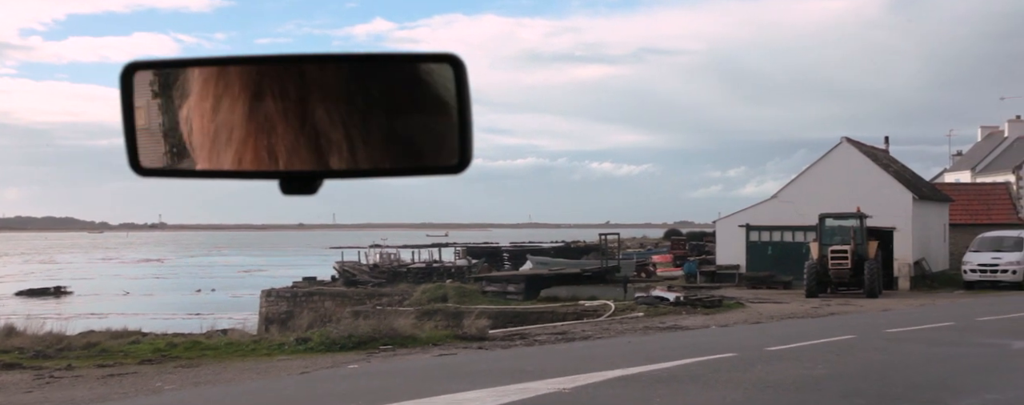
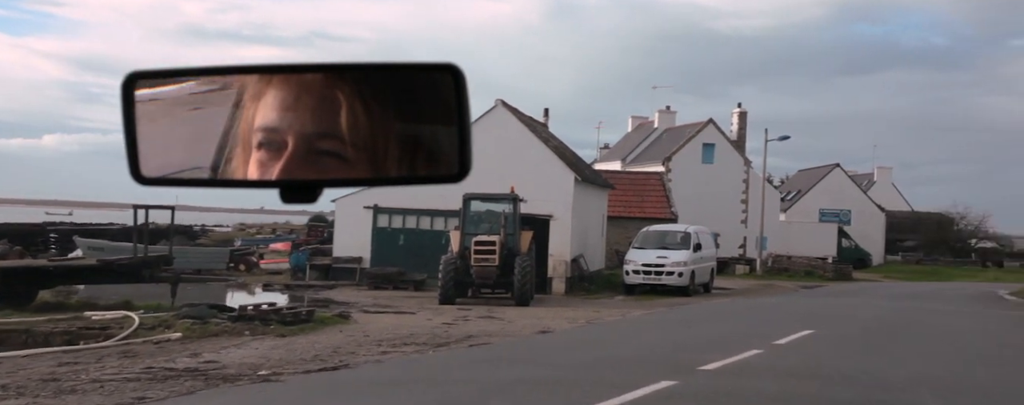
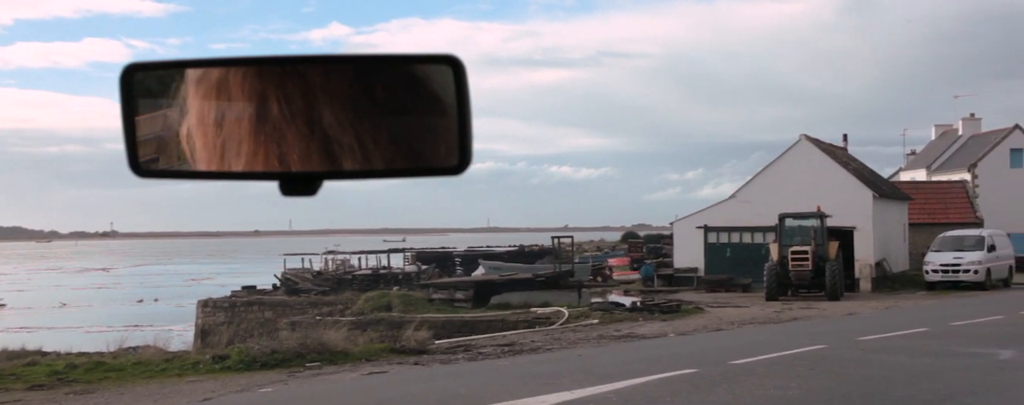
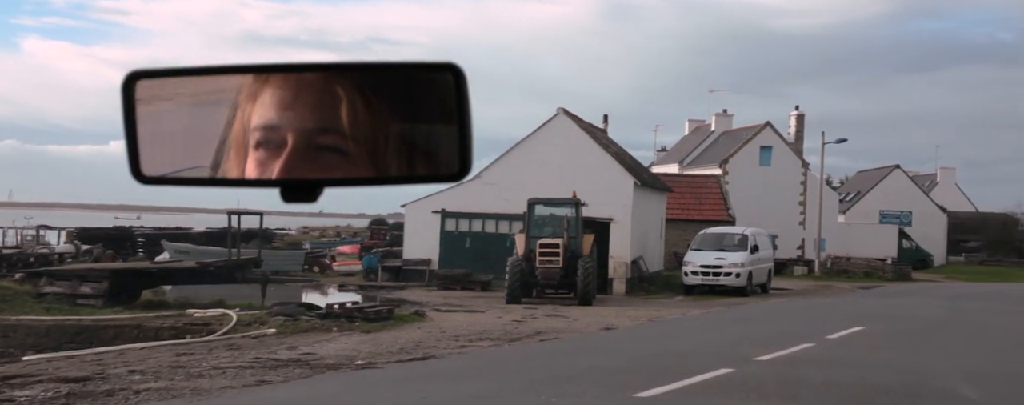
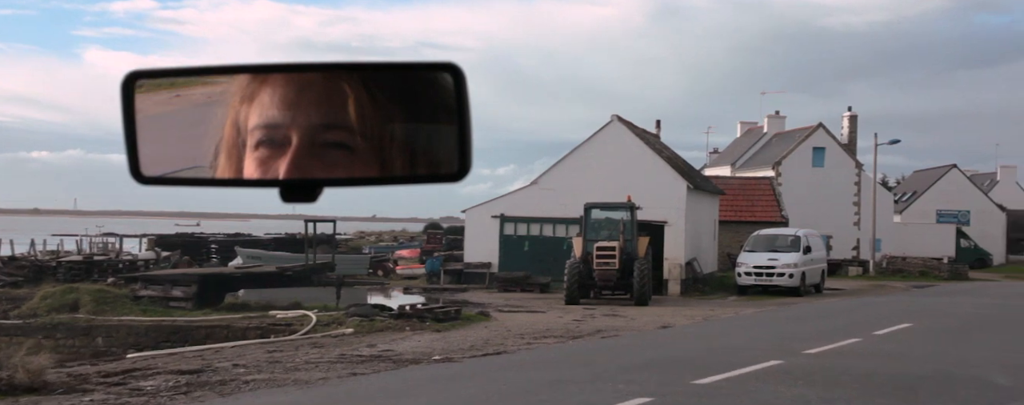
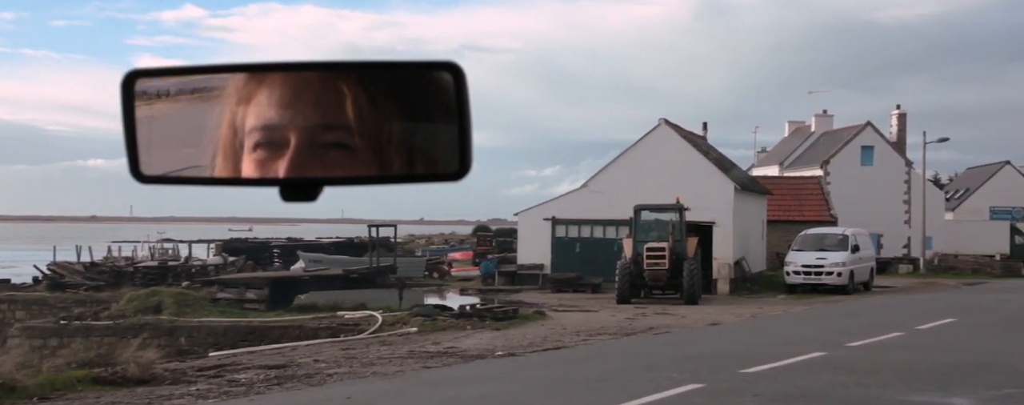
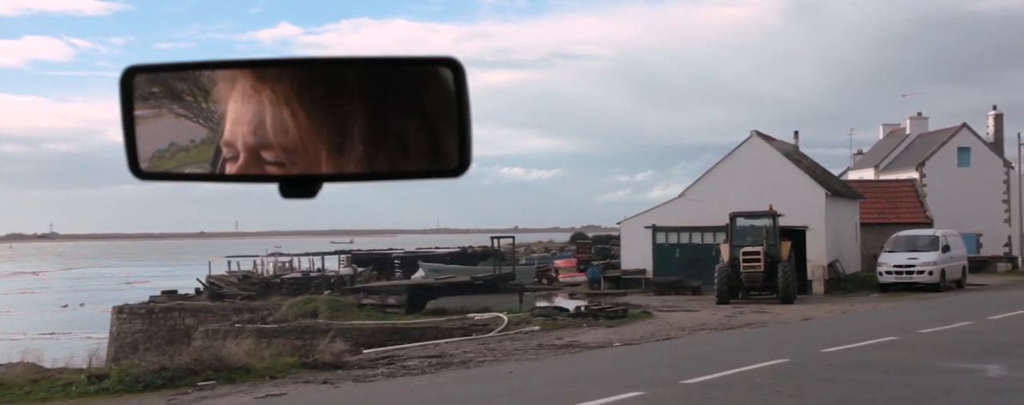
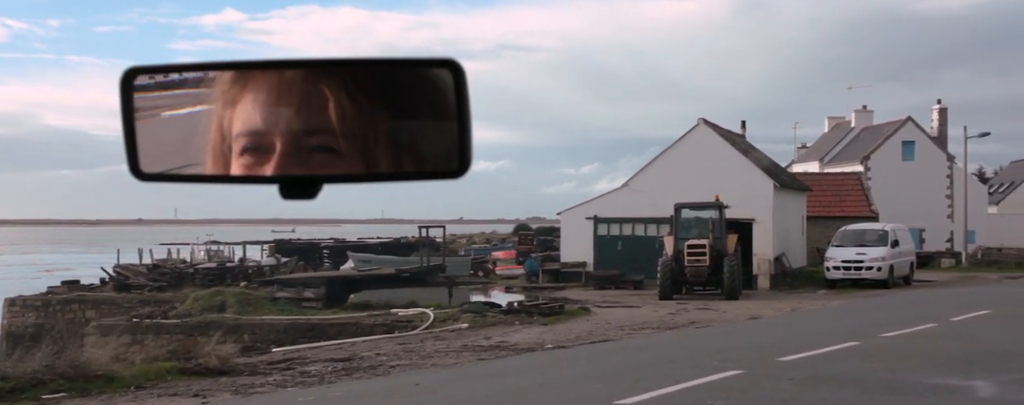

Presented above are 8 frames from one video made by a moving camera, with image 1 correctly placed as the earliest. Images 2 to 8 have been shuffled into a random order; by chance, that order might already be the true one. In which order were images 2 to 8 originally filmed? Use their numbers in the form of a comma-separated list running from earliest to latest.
3, 7, 8, 6, 5, 4, 2
